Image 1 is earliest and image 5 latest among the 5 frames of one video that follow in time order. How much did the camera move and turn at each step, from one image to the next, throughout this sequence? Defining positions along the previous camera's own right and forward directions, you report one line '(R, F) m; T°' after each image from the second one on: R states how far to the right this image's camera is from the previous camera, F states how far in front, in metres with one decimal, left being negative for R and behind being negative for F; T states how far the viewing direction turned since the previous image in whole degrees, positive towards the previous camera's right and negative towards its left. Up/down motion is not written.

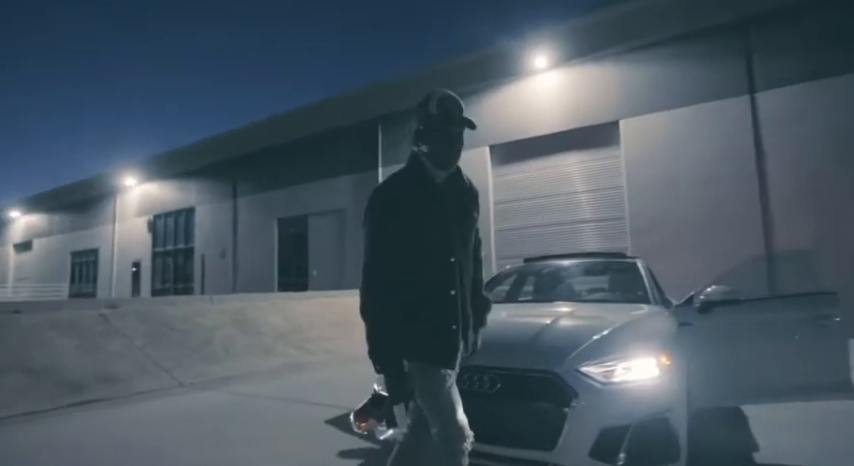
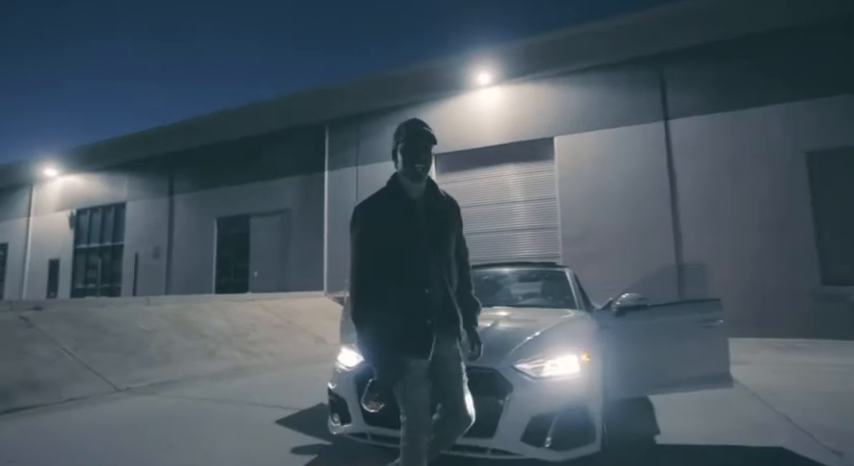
(-0.1, -0.4) m; +6°
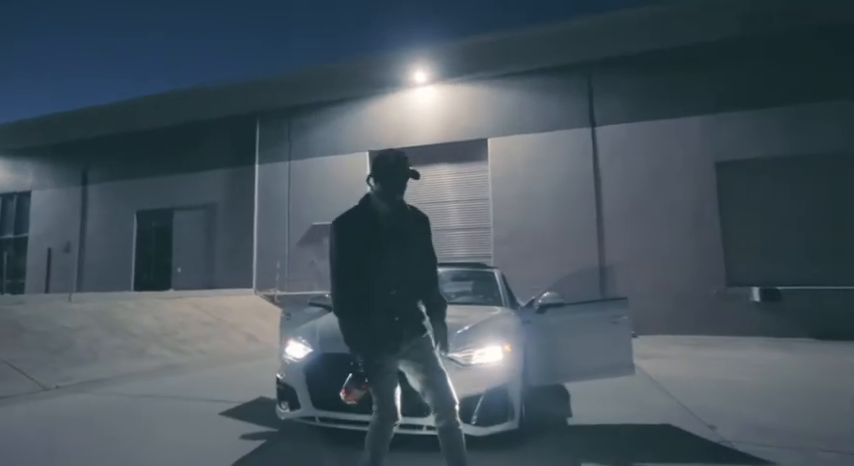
(0.0, 0.0) m; +7°
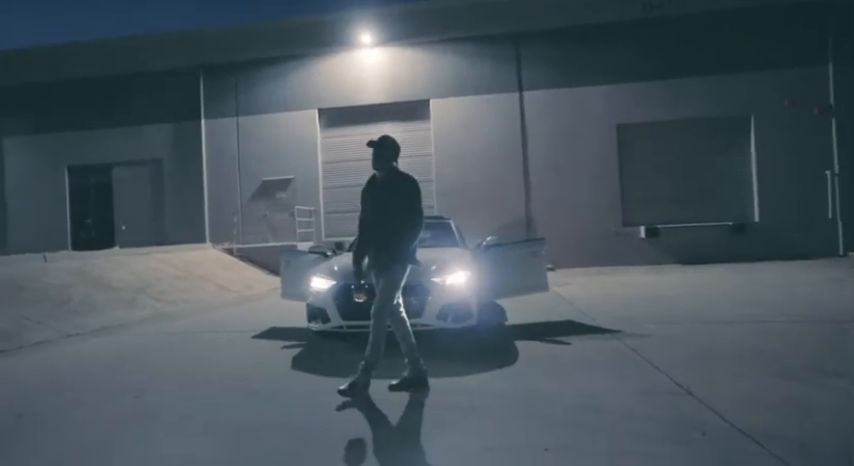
(-0.6, -1.6) m; +8°
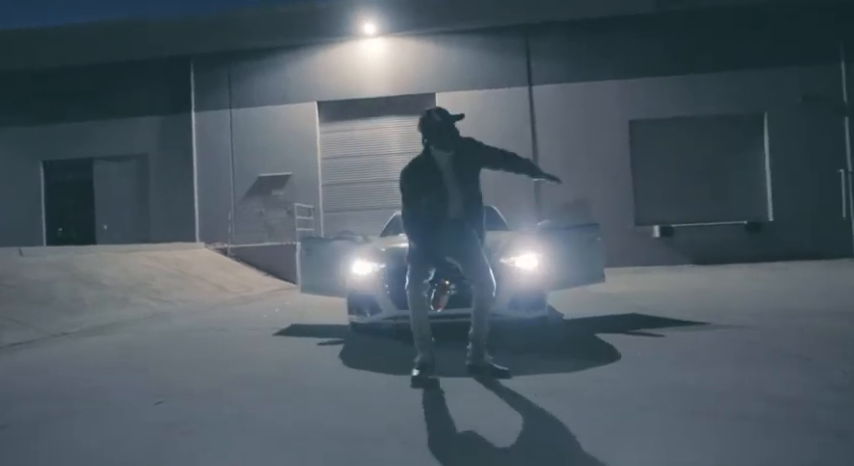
(-0.7, +0.7) m; +2°
